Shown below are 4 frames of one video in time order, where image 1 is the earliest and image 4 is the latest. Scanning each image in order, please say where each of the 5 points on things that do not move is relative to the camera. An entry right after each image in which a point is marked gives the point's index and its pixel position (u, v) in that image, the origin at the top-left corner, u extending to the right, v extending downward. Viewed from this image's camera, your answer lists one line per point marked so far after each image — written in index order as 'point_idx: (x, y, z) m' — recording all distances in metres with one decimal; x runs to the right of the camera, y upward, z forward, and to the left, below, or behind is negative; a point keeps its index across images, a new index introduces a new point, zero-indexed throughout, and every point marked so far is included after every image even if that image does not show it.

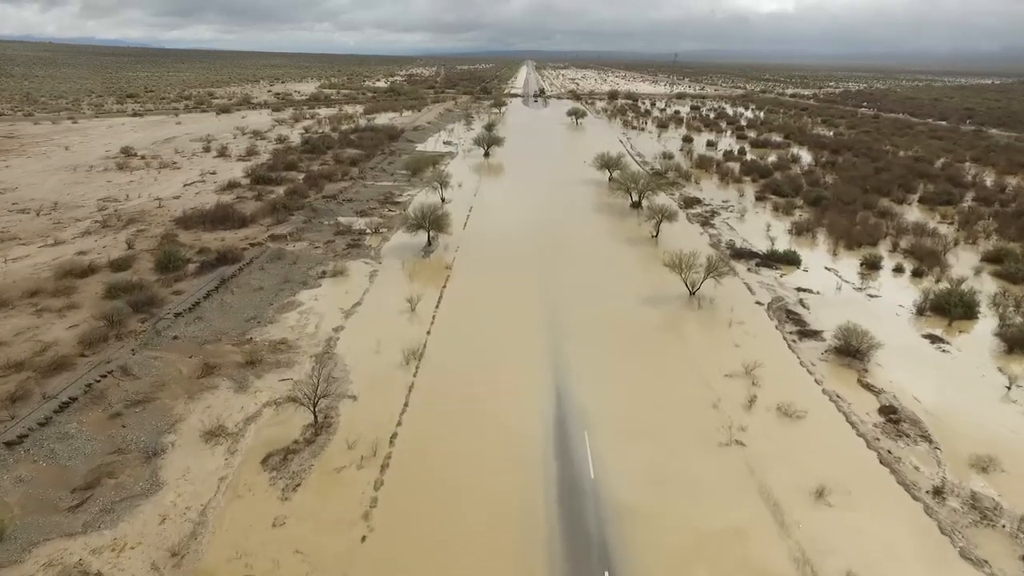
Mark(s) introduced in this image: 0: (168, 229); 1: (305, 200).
0: (-6.3, +1.1, +16.2) m
1: (-4.5, +1.9, +19.1) m
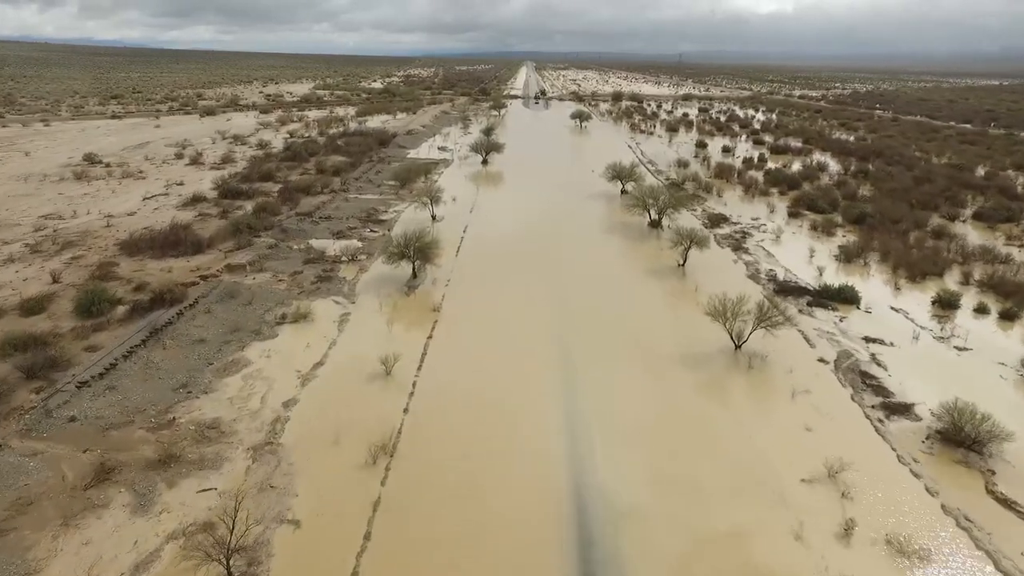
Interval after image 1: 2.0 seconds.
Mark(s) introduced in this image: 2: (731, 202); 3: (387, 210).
0: (-6.3, +0.5, +13.7) m
1: (-4.4, +1.3, +16.7) m
2: (+4.8, +1.9, +19.7) m
3: (-2.6, +1.6, +18.1) m
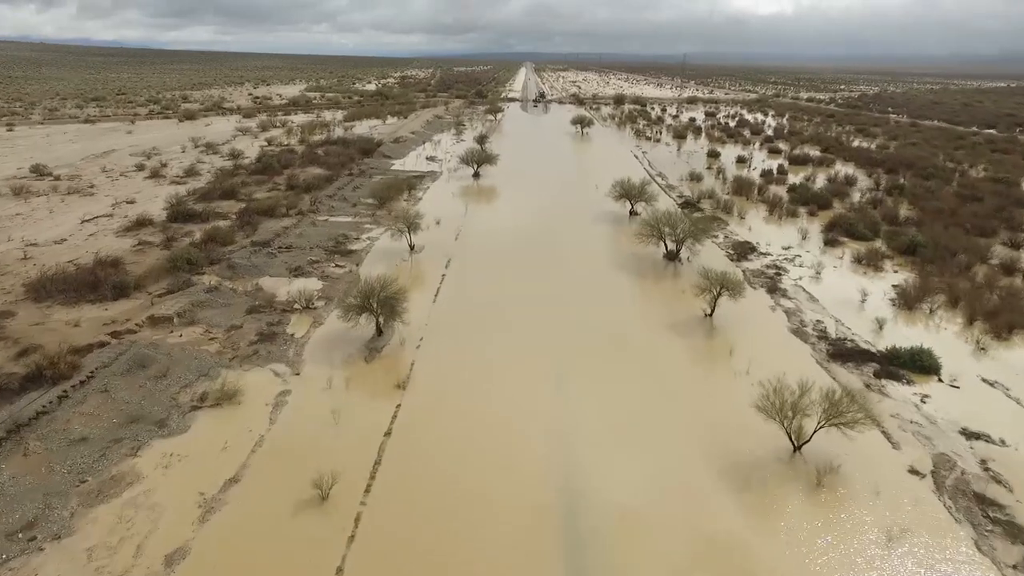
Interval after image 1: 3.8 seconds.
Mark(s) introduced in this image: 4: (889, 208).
0: (-6.4, -0.2, +11.2) m
1: (-4.6, +0.6, +14.2) m
2: (+4.7, +1.2, +17.2) m
3: (-2.7, +0.9, +15.6) m
4: (+8.0, +1.7, +18.7) m
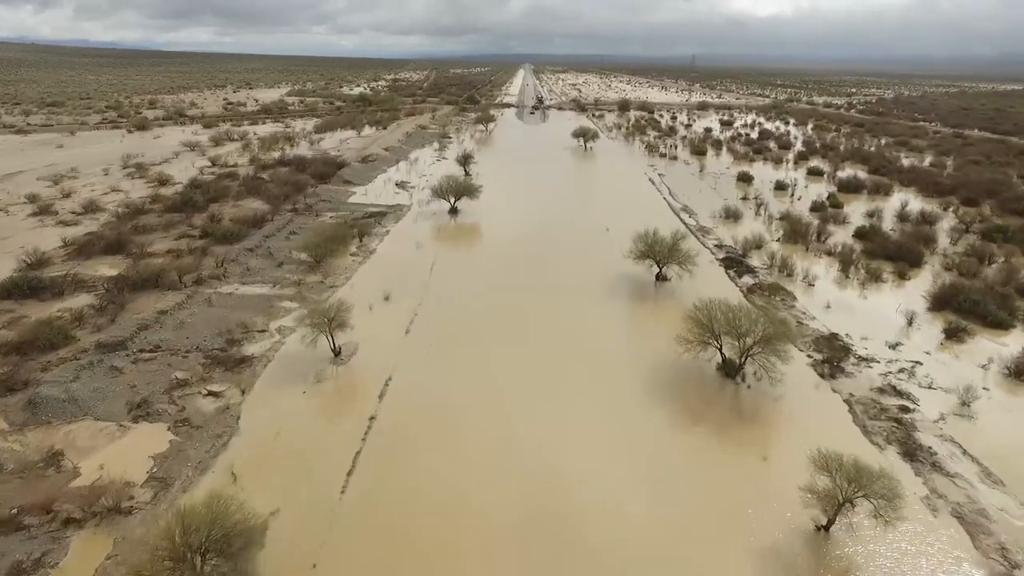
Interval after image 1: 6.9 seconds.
0: (-6.6, -1.6, +6.2) m
1: (-4.8, -0.8, +9.2) m
2: (+4.5, -0.2, +12.3) m
3: (-2.9, -0.5, +10.6) m
4: (+7.7, +0.3, +13.7) m
